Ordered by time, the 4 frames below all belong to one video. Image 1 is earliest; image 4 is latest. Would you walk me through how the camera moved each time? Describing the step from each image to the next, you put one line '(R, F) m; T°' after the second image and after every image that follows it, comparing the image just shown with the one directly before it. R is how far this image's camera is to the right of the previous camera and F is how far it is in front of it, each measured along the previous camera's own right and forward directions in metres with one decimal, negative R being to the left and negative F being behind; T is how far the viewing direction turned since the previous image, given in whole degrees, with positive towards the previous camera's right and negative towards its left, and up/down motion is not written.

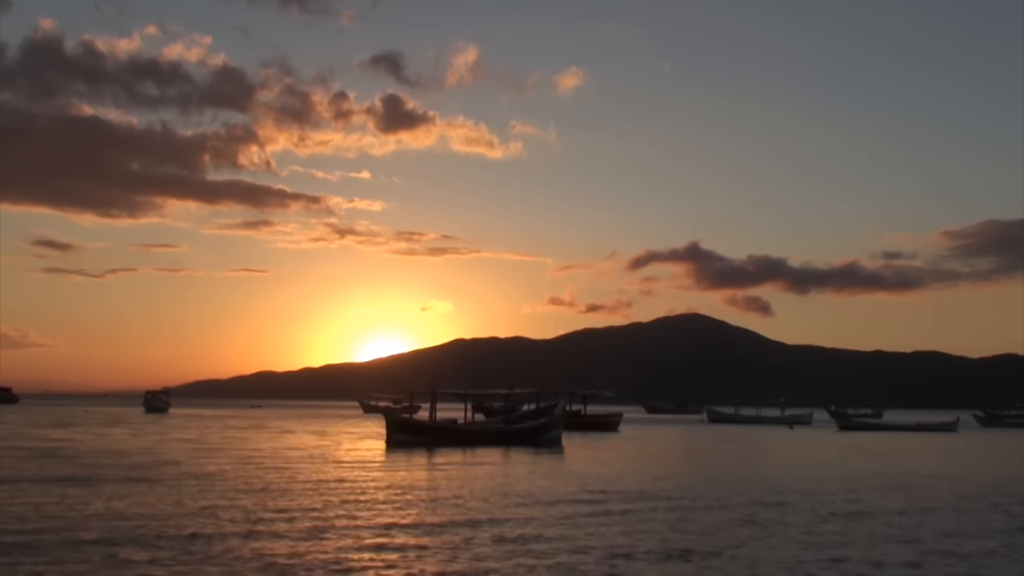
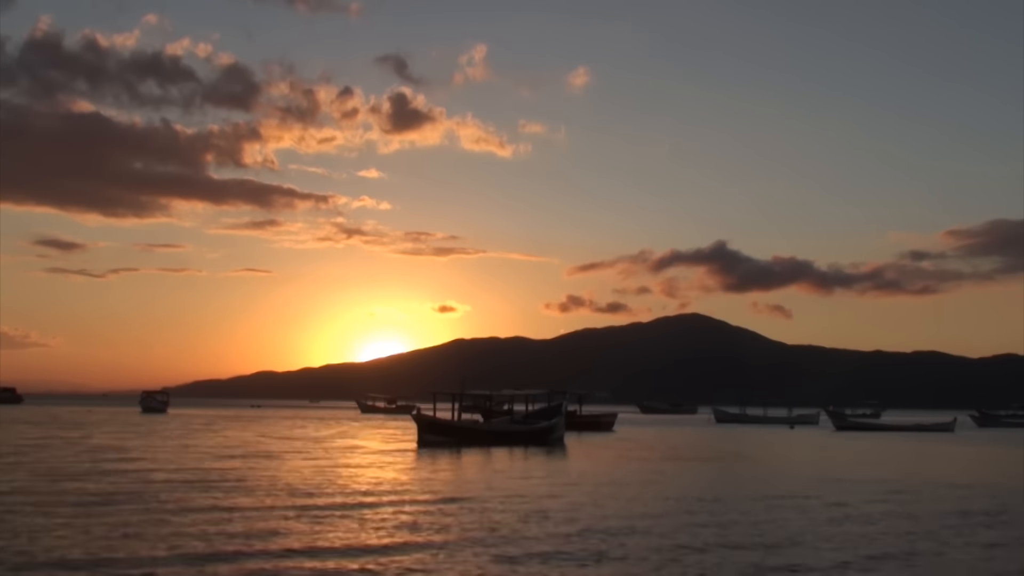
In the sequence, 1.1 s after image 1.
(-1.6, -1.4) m; 0°
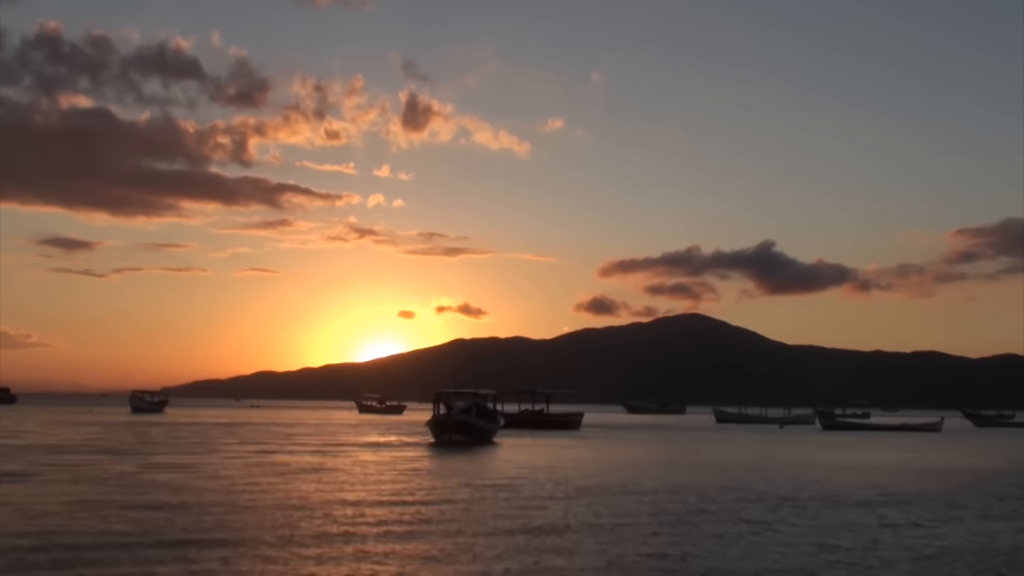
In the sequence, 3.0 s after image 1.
(-0.2, +2.3) m; 0°
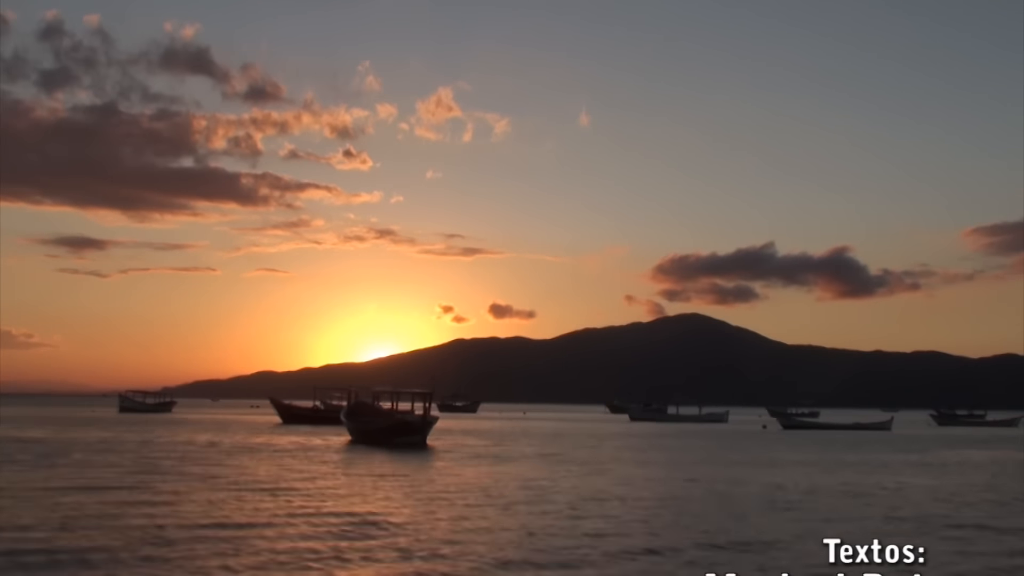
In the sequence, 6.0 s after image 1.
(+1.4, -1.4) m; 0°
